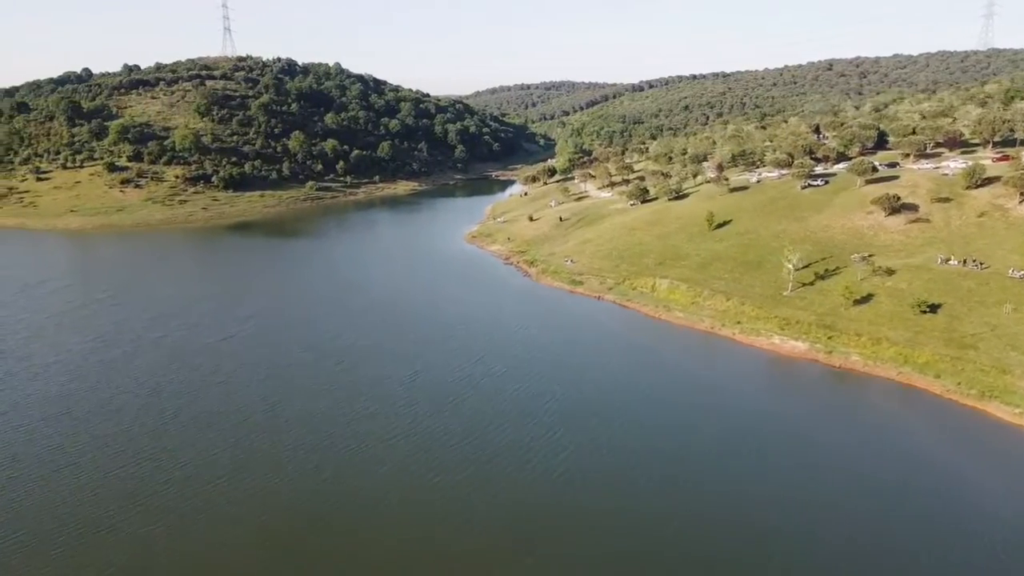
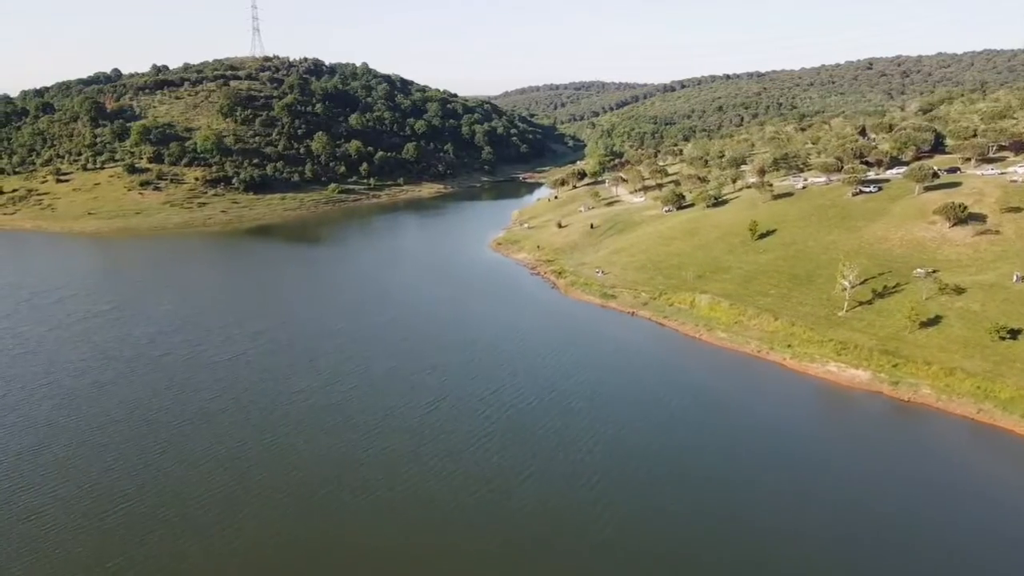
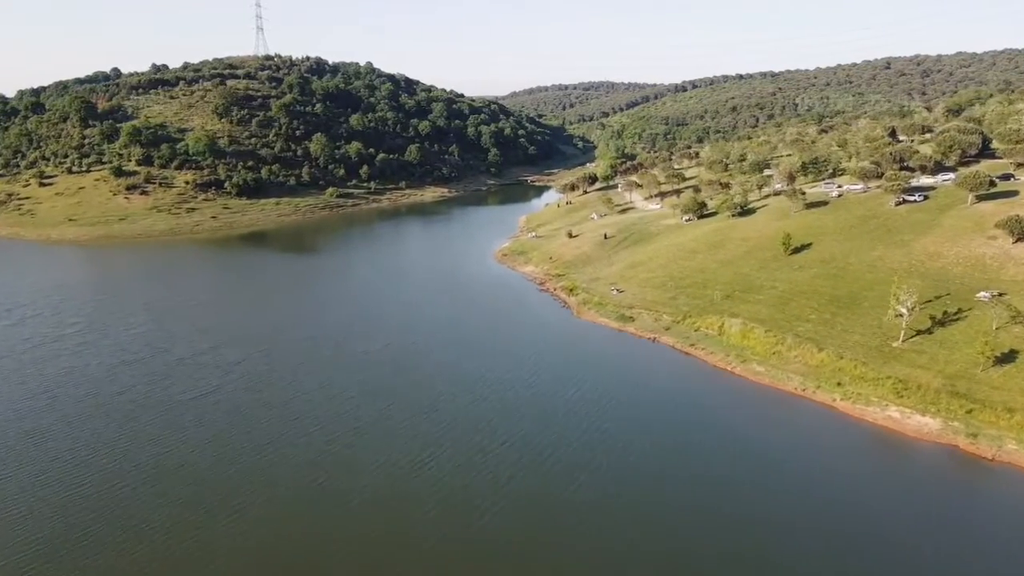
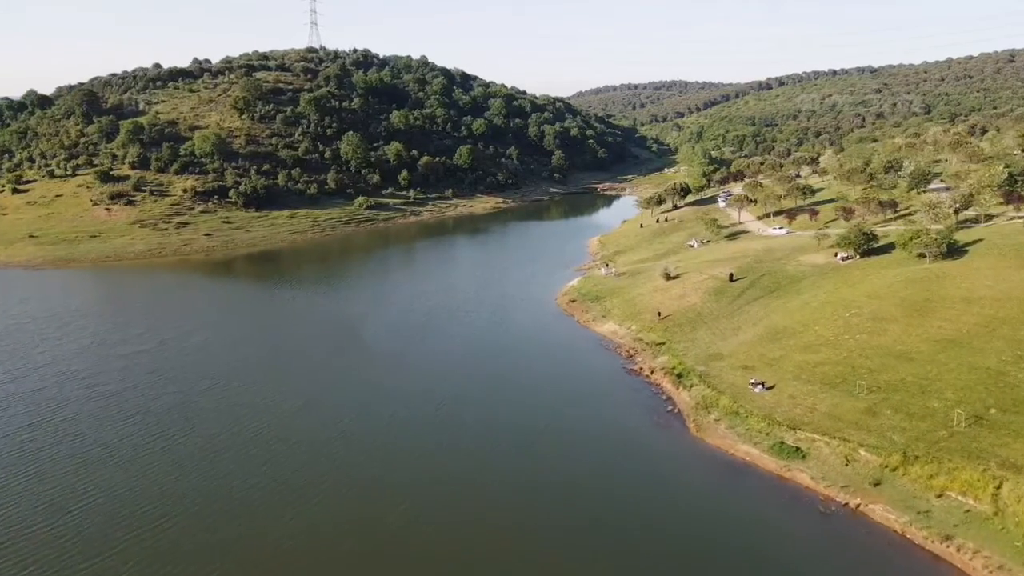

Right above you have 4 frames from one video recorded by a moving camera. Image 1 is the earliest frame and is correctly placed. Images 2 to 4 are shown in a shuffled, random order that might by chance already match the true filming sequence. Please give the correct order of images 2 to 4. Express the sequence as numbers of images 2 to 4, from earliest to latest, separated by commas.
2, 3, 4
